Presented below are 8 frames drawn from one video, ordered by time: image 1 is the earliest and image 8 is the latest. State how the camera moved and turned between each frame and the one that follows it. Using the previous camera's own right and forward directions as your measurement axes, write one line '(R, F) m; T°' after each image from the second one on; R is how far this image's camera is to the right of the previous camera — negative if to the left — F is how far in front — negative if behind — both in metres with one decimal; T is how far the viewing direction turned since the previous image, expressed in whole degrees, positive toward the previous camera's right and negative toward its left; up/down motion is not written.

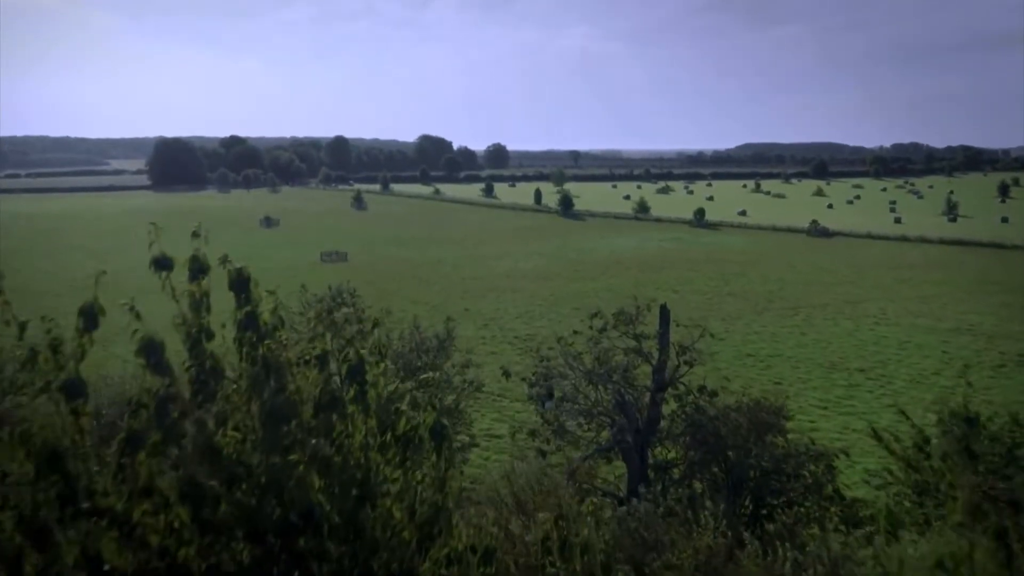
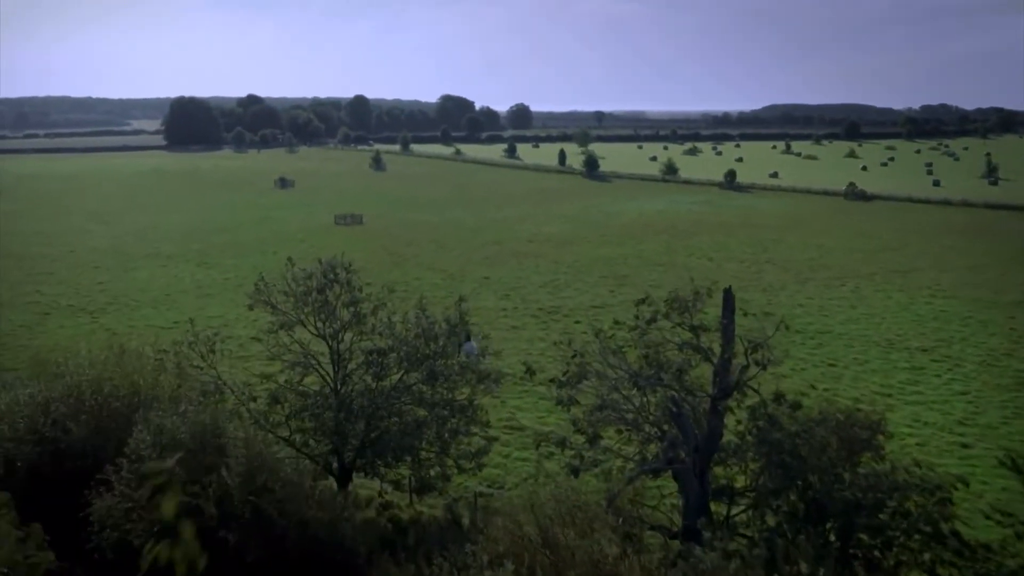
(0.0, +2.3) m; -1°
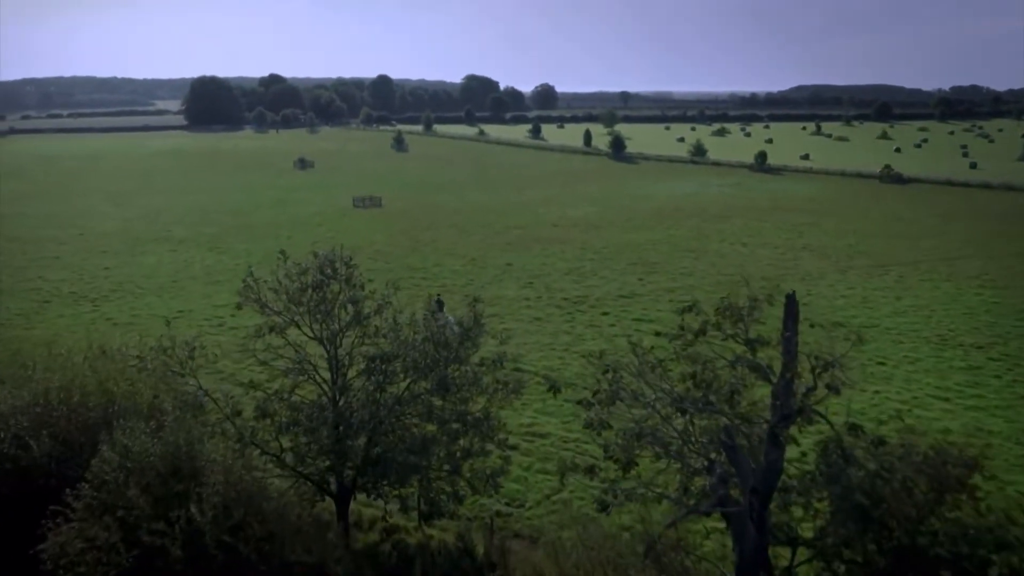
(0.0, +1.5) m; -1°
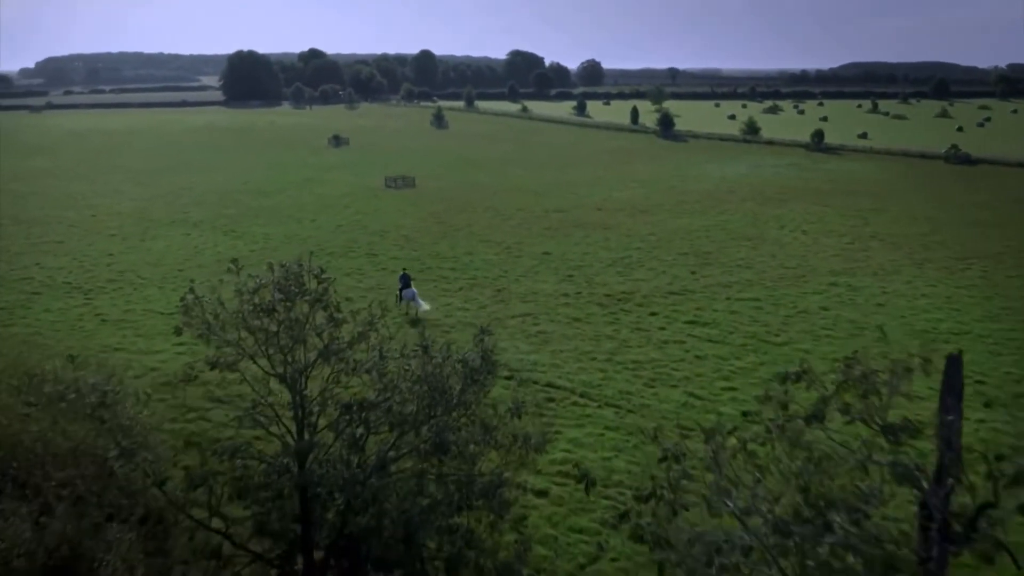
(+0.1, +2.7) m; -2°
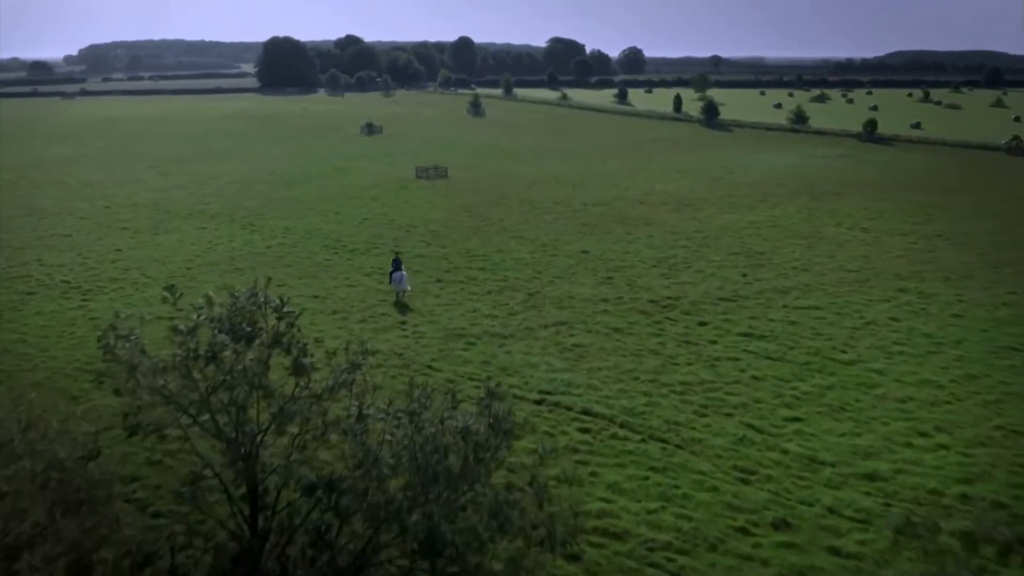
(+0.1, +2.1) m; -2°
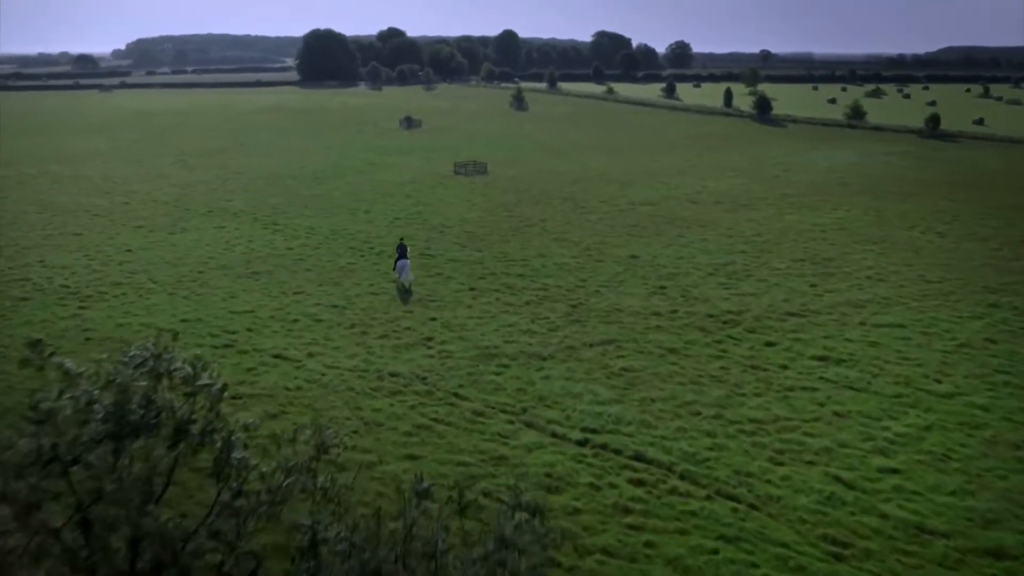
(0.0, +2.2) m; -2°
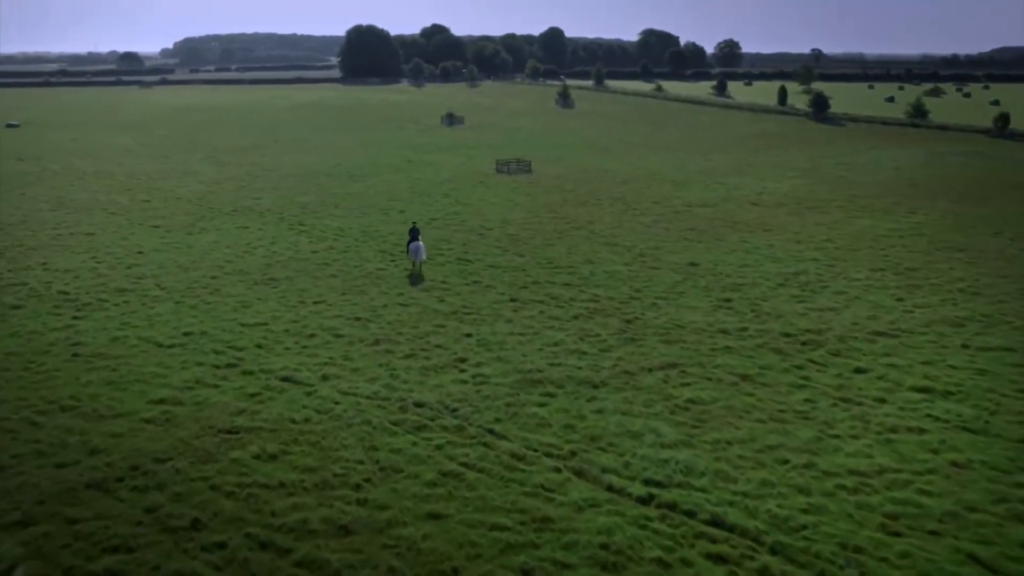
(0.0, +2.2) m; -2°
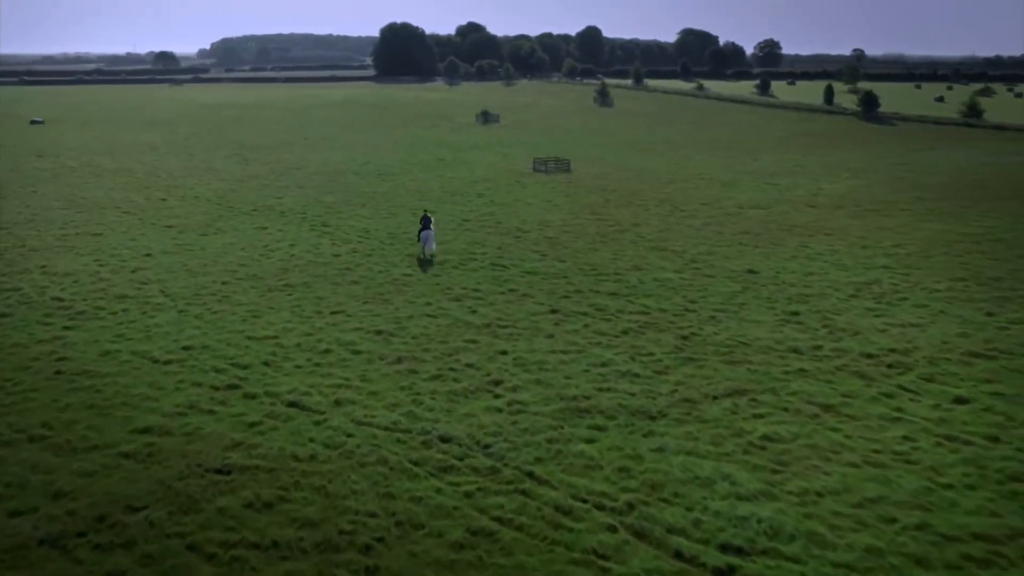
(-0.1, +1.9) m; -2°
